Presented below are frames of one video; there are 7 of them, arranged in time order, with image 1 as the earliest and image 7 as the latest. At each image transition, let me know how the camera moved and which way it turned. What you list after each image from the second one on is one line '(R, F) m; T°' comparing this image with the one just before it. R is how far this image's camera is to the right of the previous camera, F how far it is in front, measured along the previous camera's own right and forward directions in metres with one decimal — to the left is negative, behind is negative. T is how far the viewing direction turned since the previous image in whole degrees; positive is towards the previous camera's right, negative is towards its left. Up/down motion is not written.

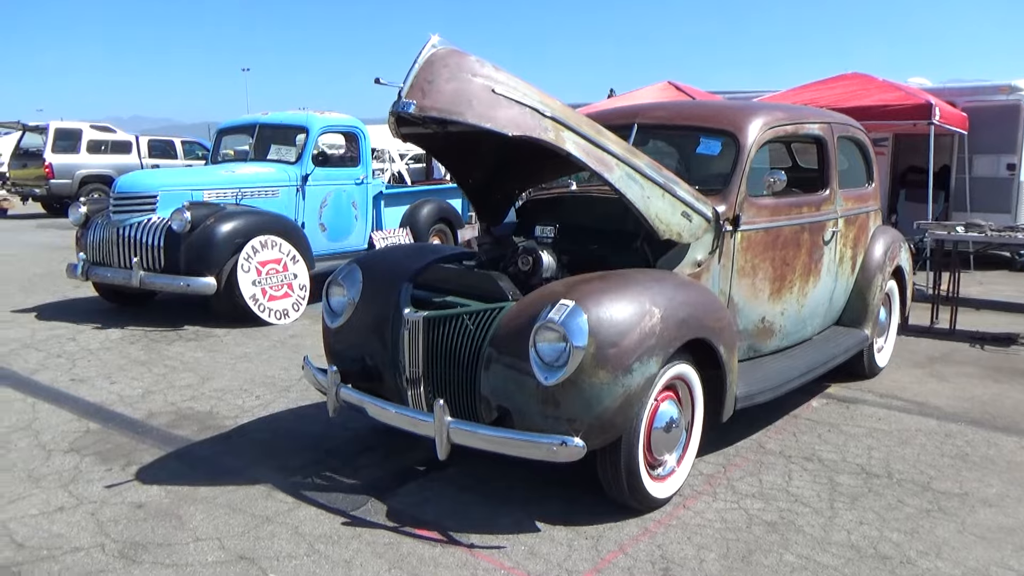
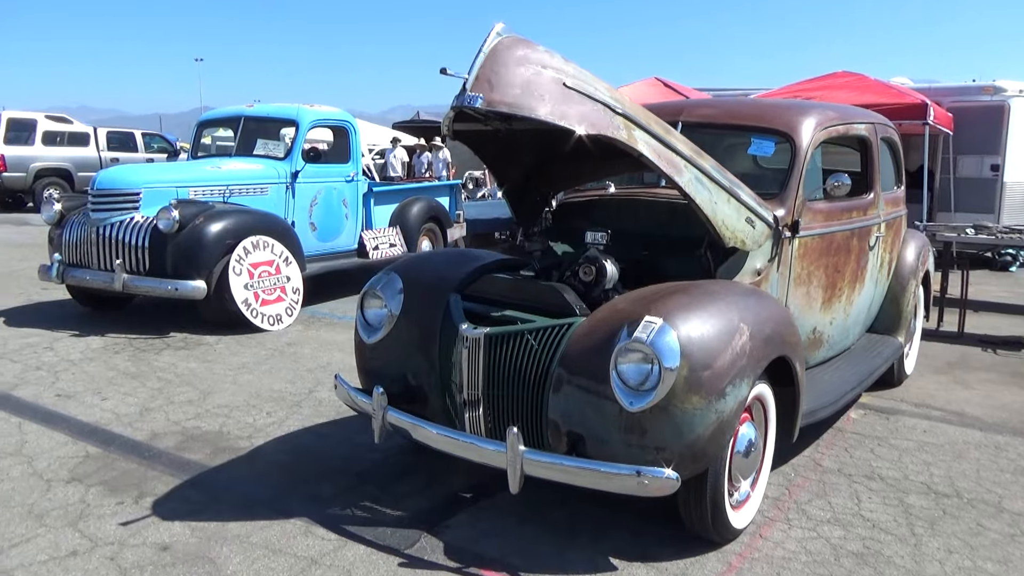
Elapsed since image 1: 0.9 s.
(-0.4, +0.3) m; +3°
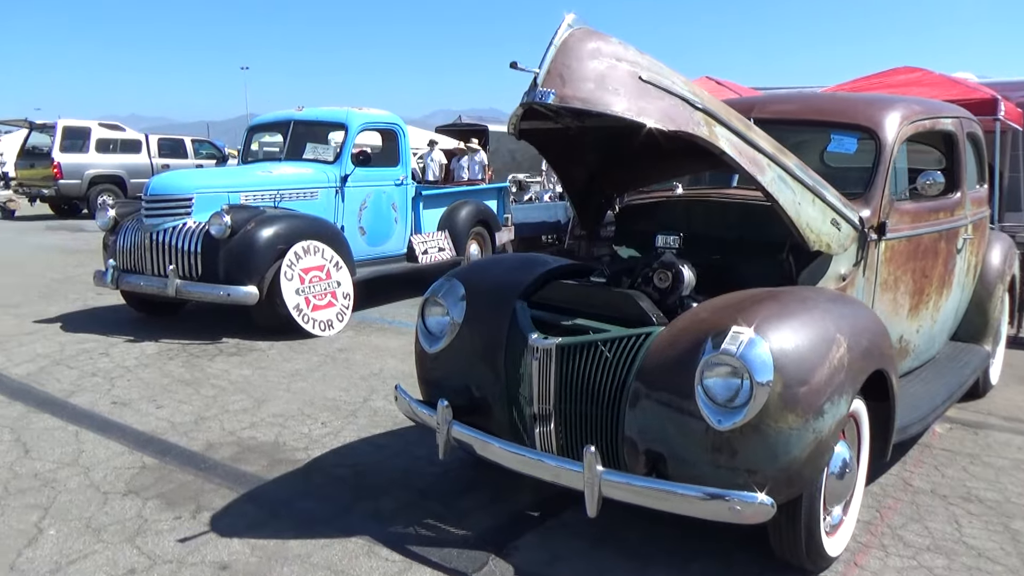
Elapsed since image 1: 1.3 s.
(-0.1, +0.2) m; -3°
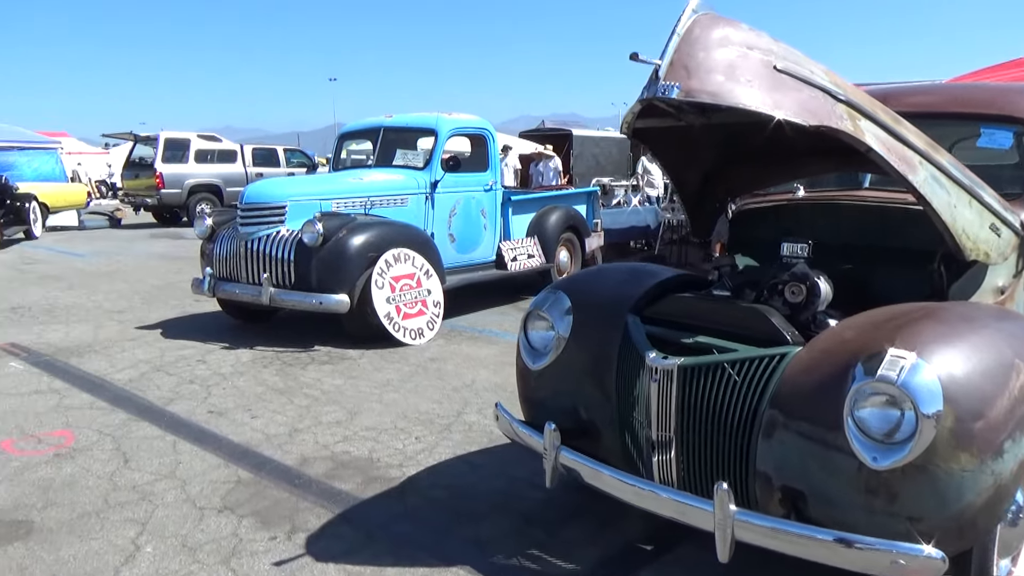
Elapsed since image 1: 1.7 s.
(-0.1, +0.2) m; -6°
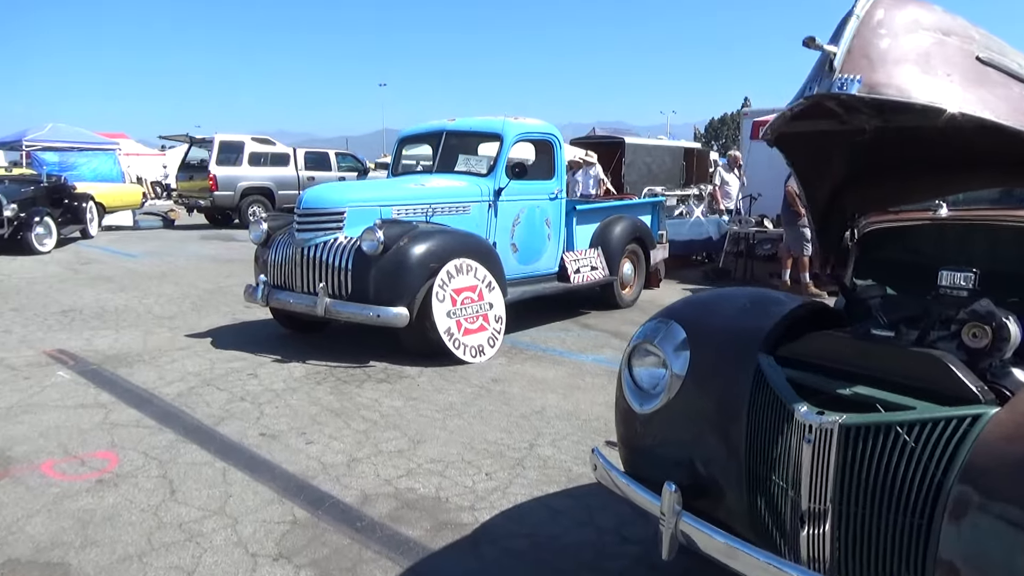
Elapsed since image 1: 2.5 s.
(-0.2, +0.4) m; -3°
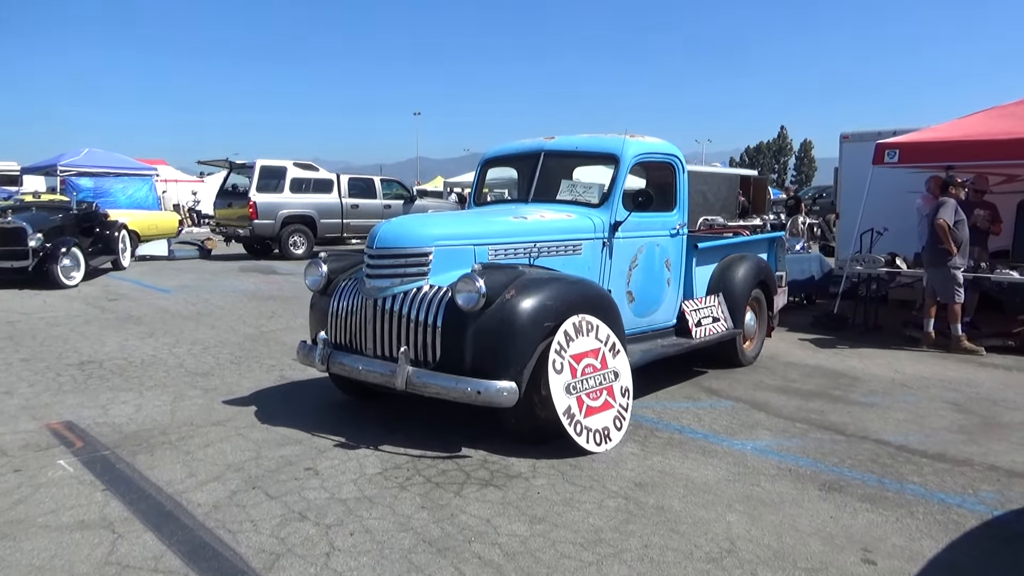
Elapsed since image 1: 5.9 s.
(-0.7, +1.5) m; -2°
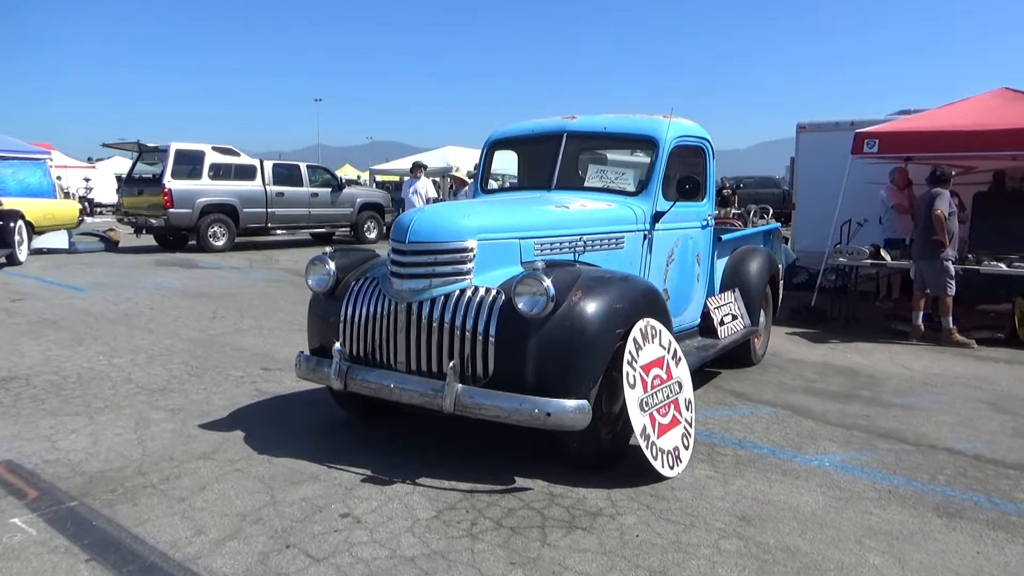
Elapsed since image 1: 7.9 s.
(-0.8, +0.8) m; +7°
